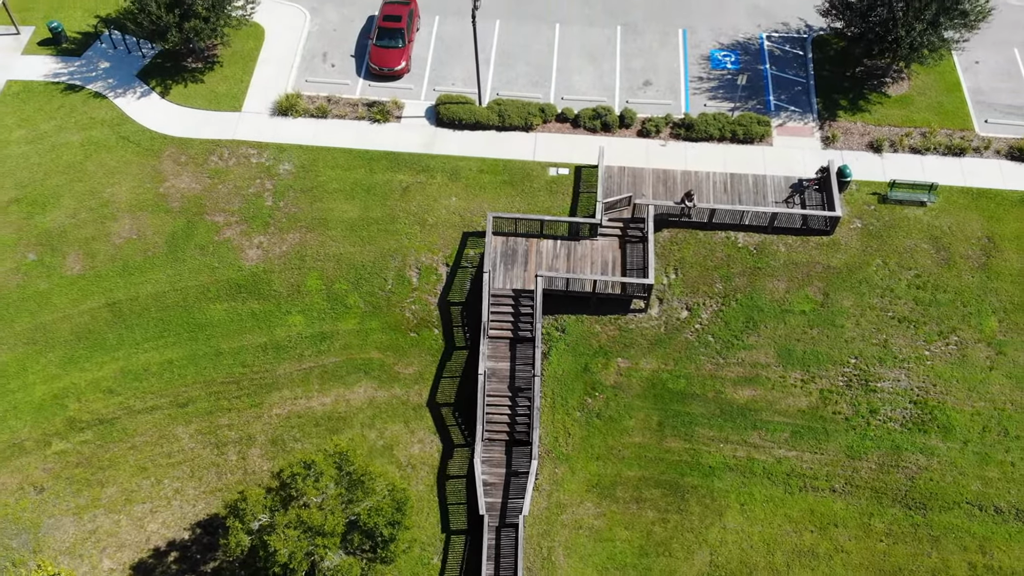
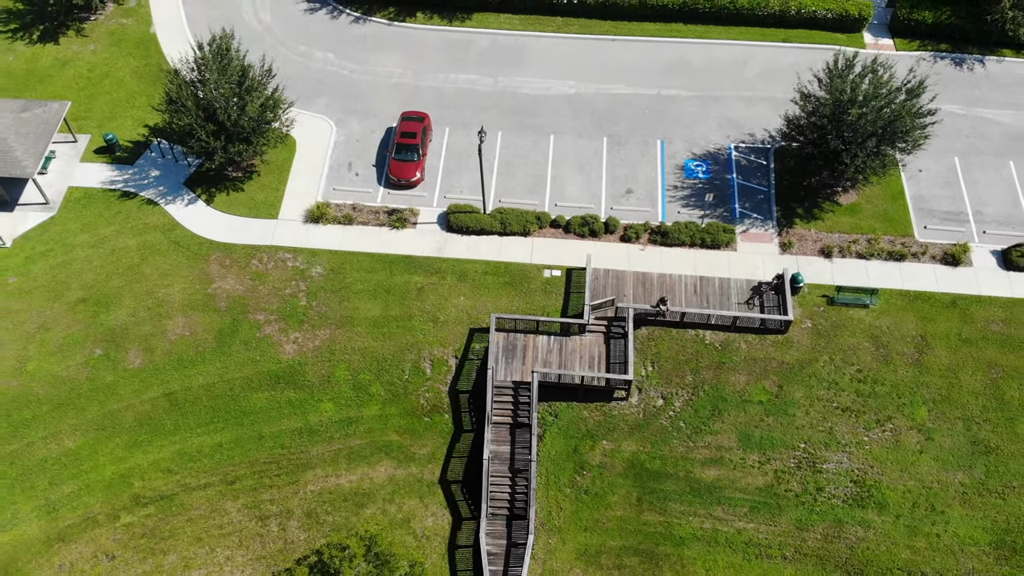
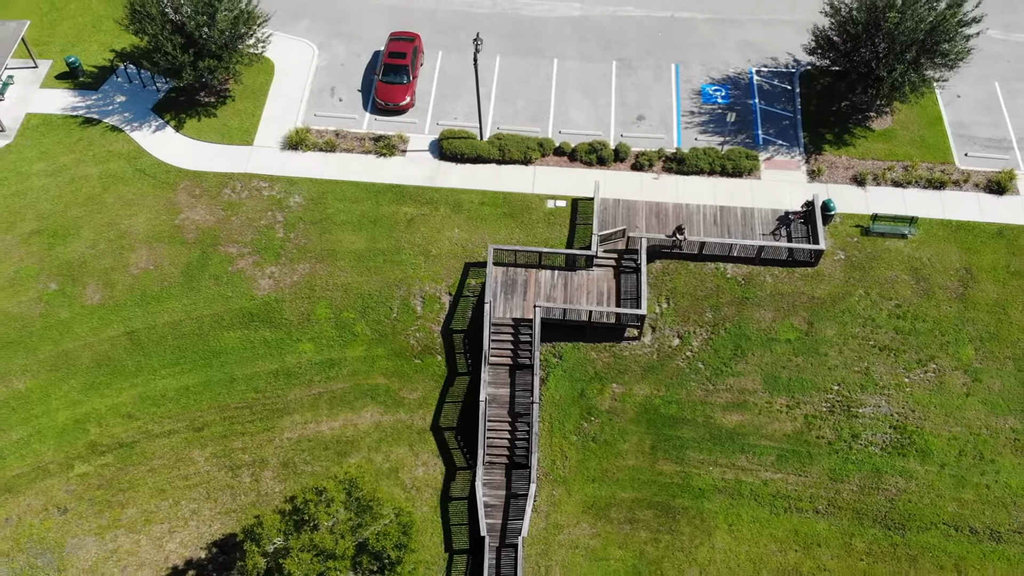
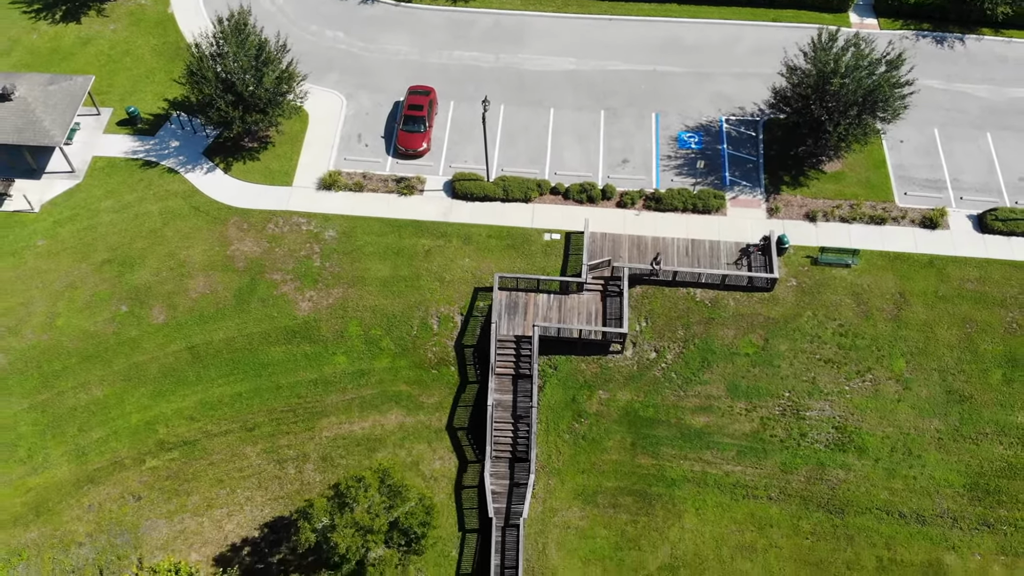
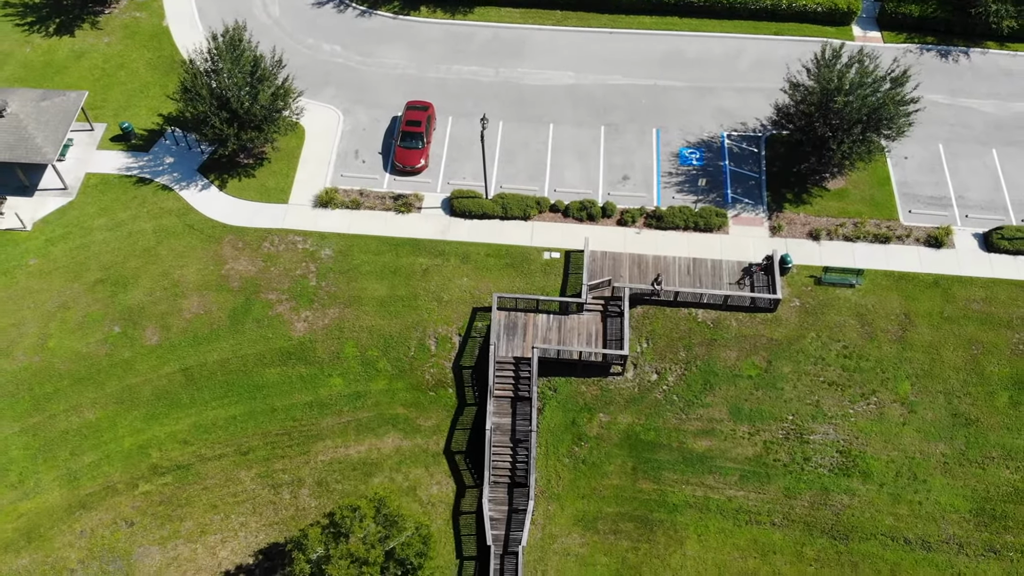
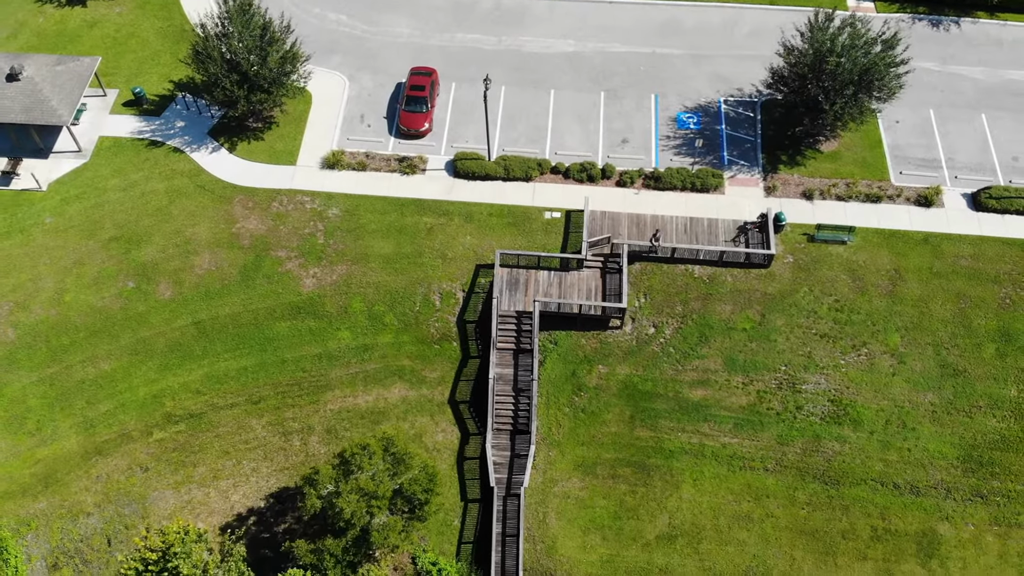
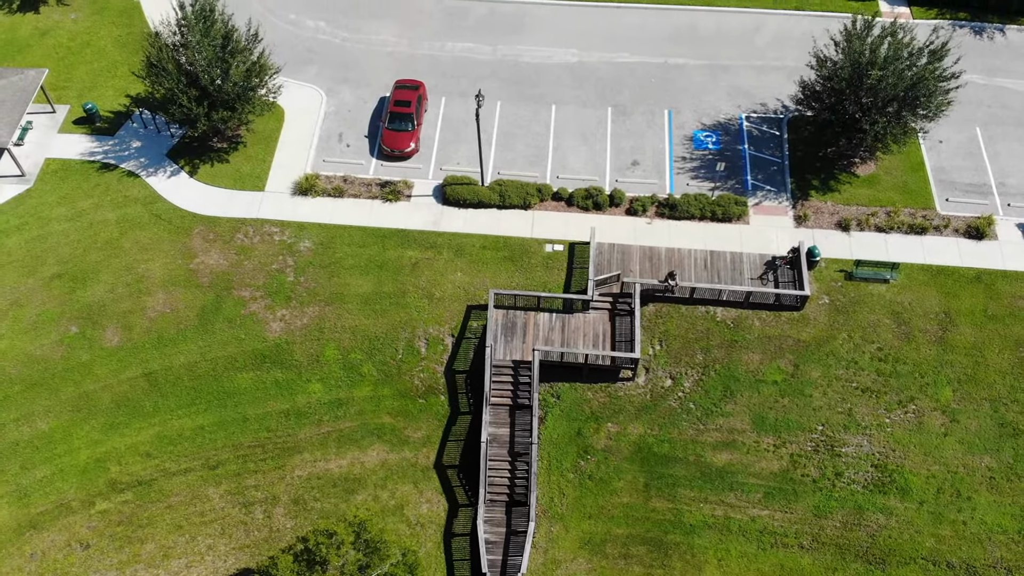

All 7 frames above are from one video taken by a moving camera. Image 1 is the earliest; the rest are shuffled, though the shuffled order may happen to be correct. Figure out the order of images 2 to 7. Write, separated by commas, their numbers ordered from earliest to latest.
3, 7, 2, 5, 4, 6
